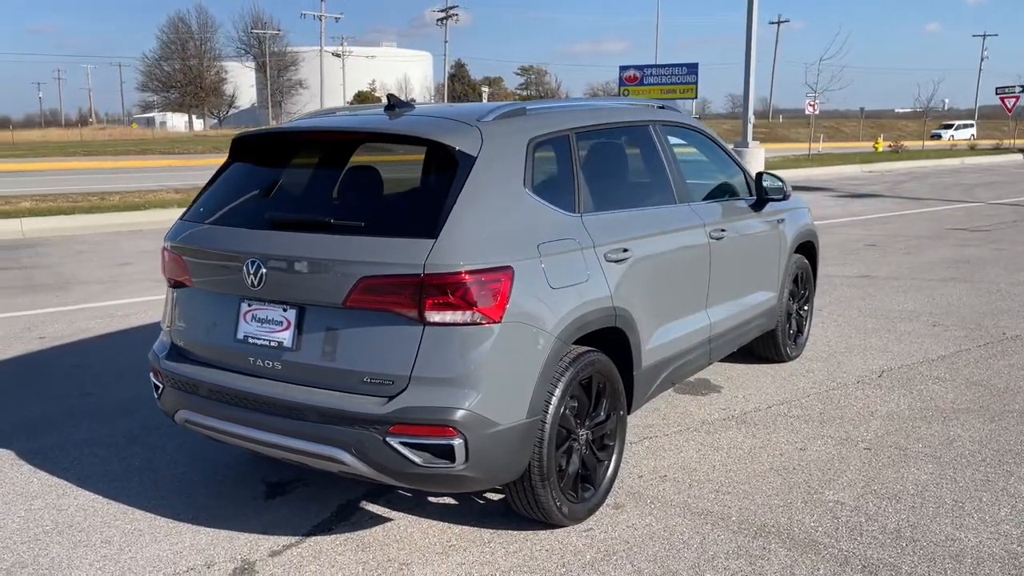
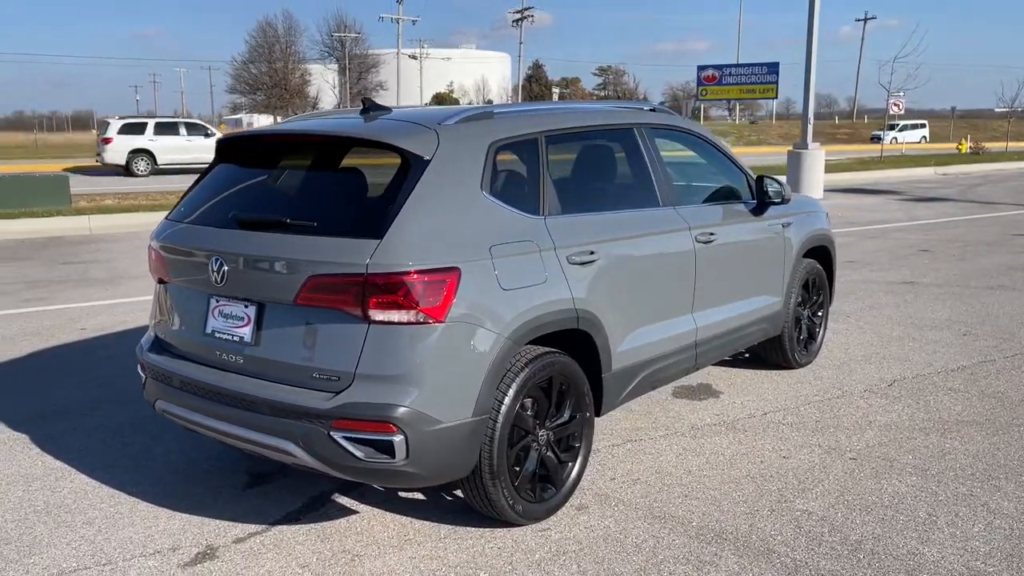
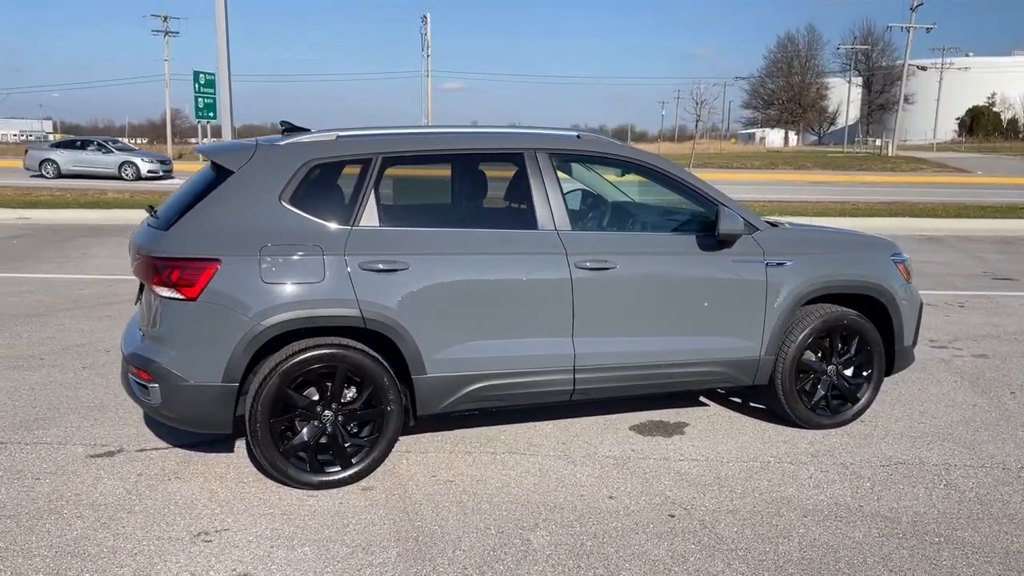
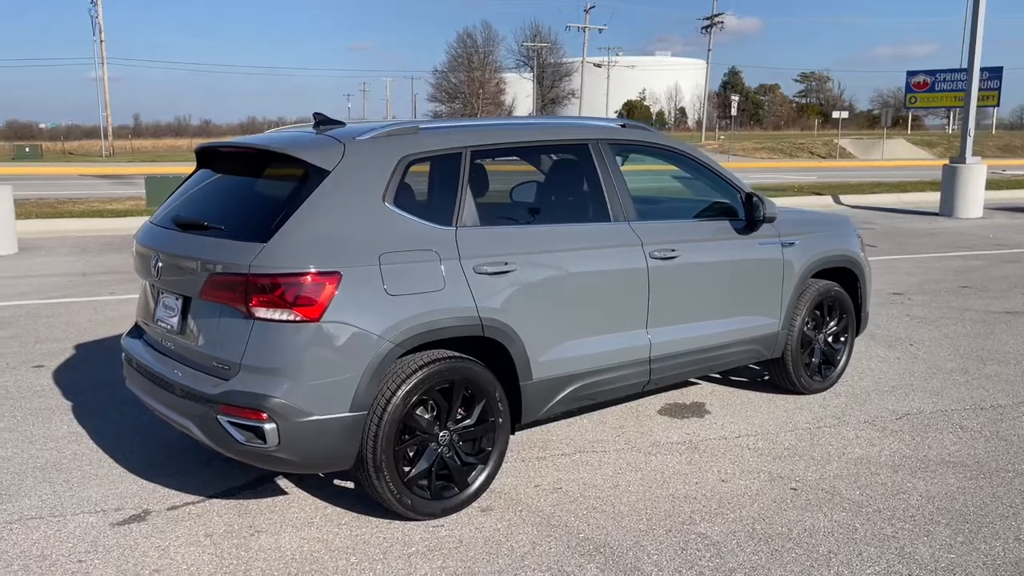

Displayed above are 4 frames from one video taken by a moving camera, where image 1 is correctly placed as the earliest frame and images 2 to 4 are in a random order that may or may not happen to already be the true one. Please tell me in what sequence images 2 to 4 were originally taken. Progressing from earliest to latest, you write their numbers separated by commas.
2, 4, 3
